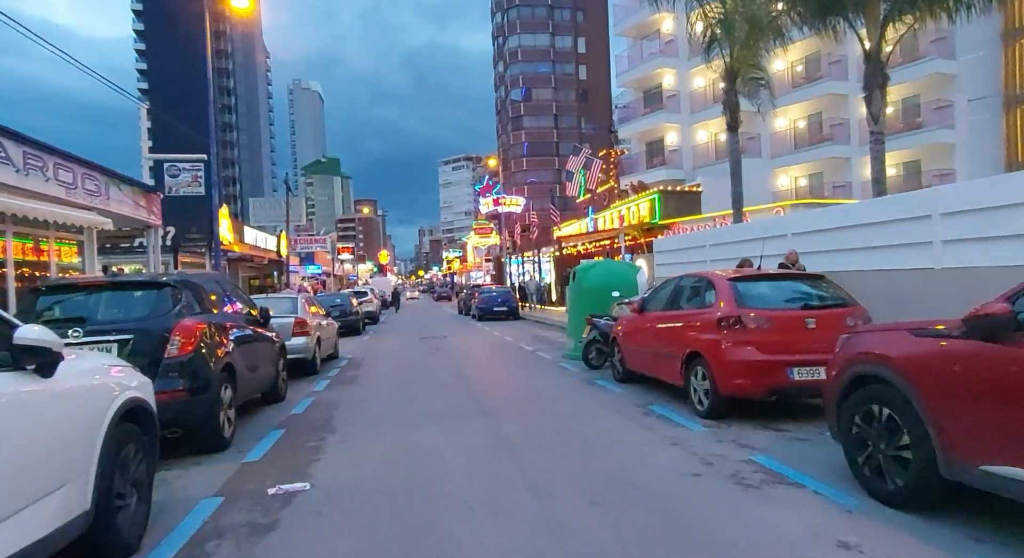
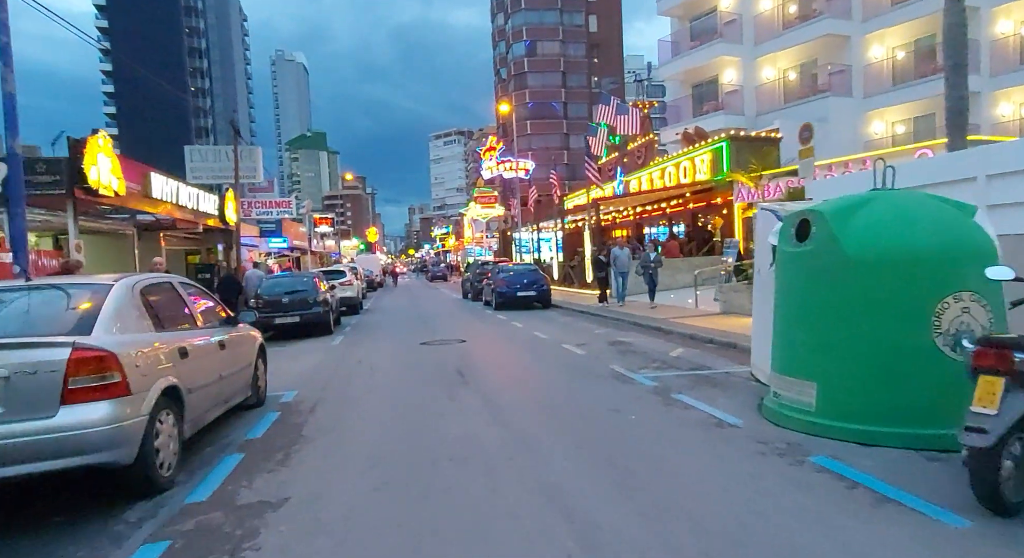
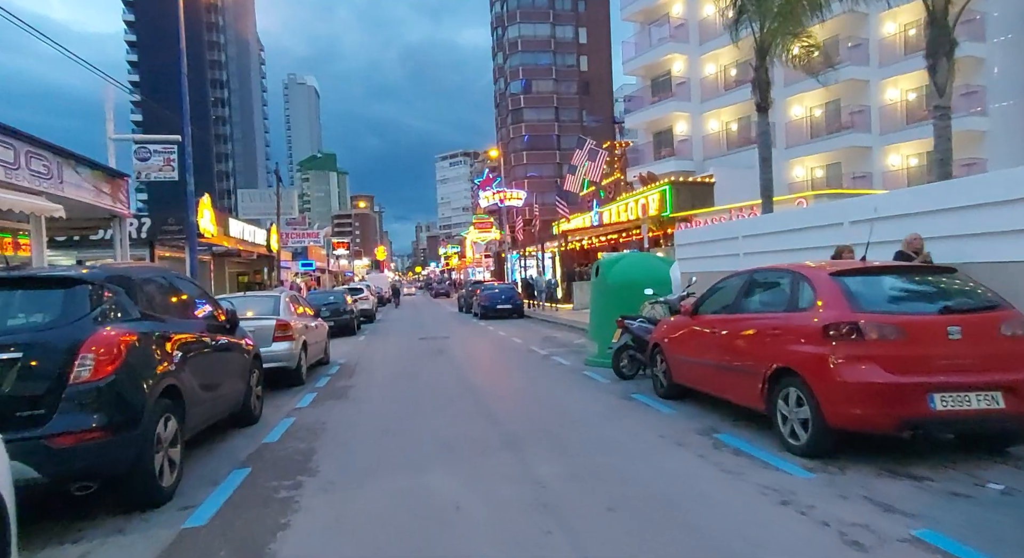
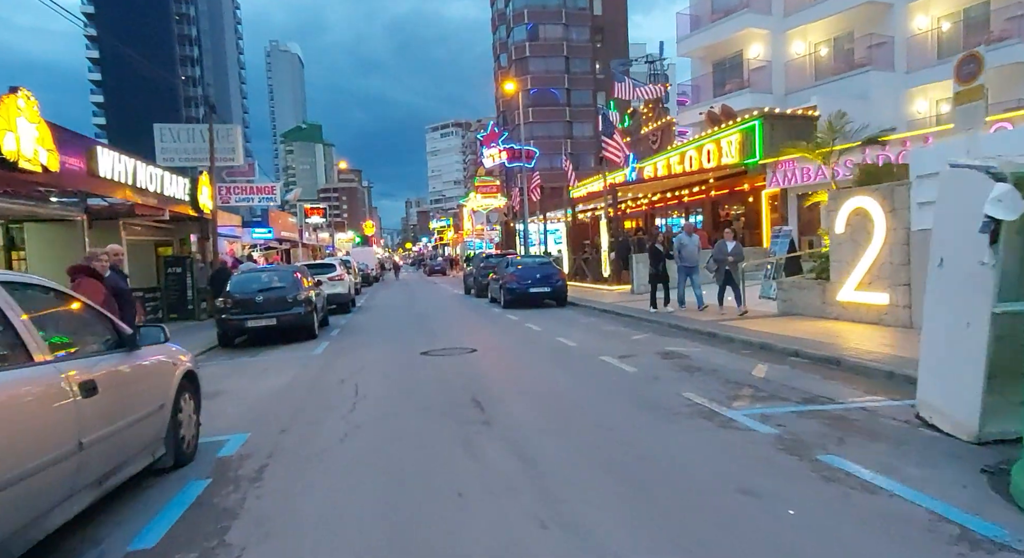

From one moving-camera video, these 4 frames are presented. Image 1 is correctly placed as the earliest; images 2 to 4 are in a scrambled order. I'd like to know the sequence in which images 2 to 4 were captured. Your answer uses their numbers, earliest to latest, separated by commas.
3, 2, 4
